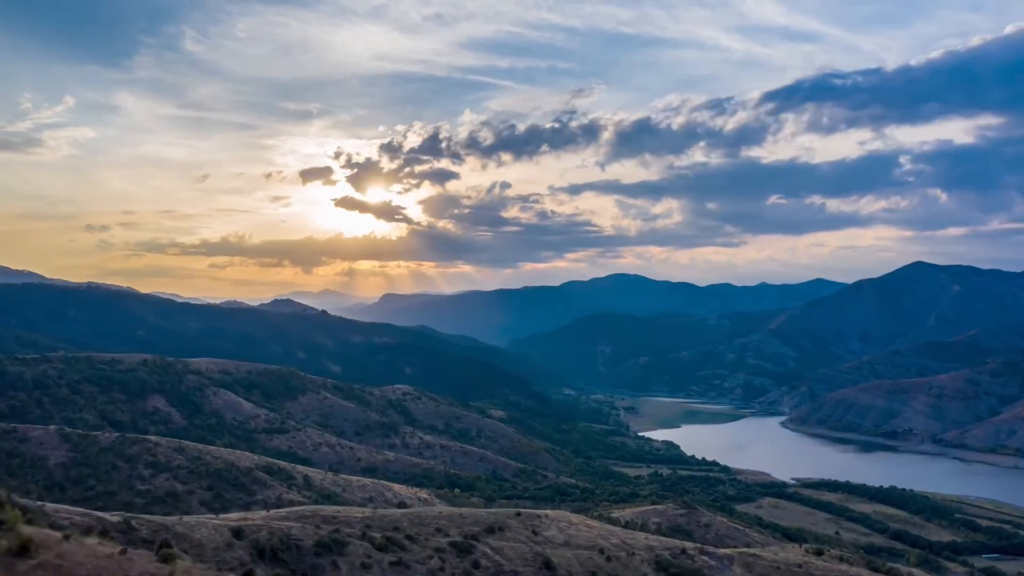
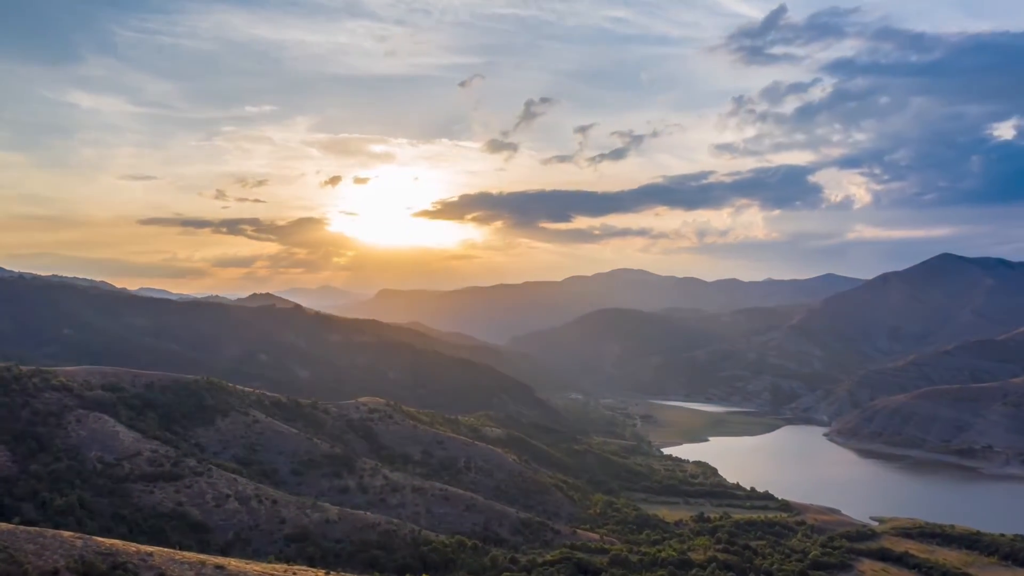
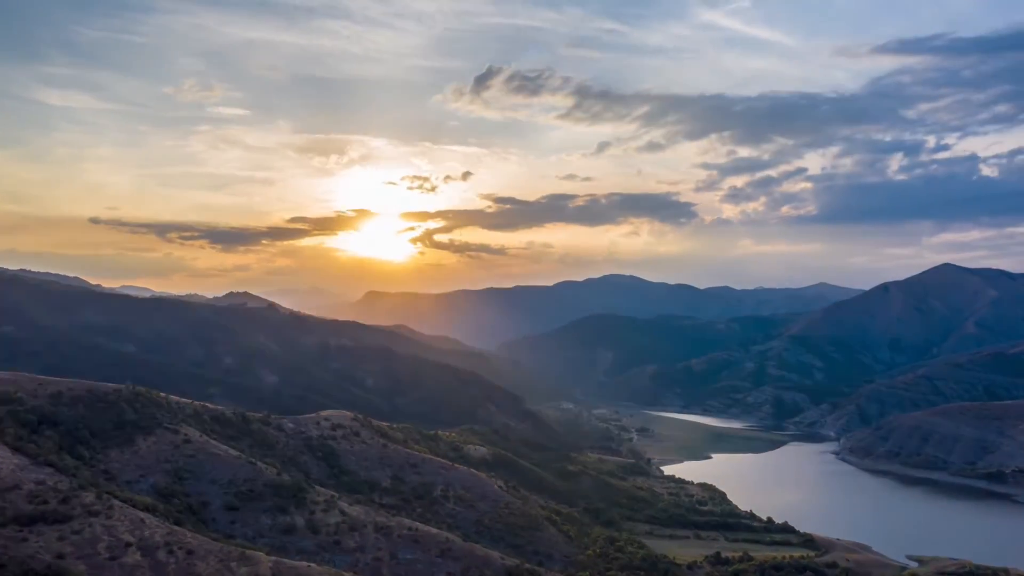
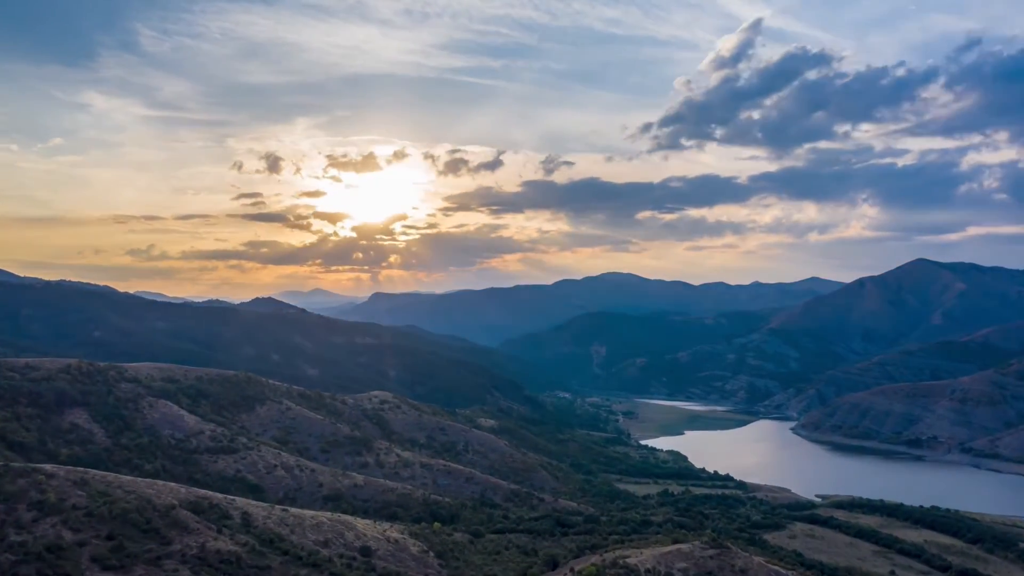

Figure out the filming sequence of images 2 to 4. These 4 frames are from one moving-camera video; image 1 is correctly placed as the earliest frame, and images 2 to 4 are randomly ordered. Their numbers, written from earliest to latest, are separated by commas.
4, 2, 3
